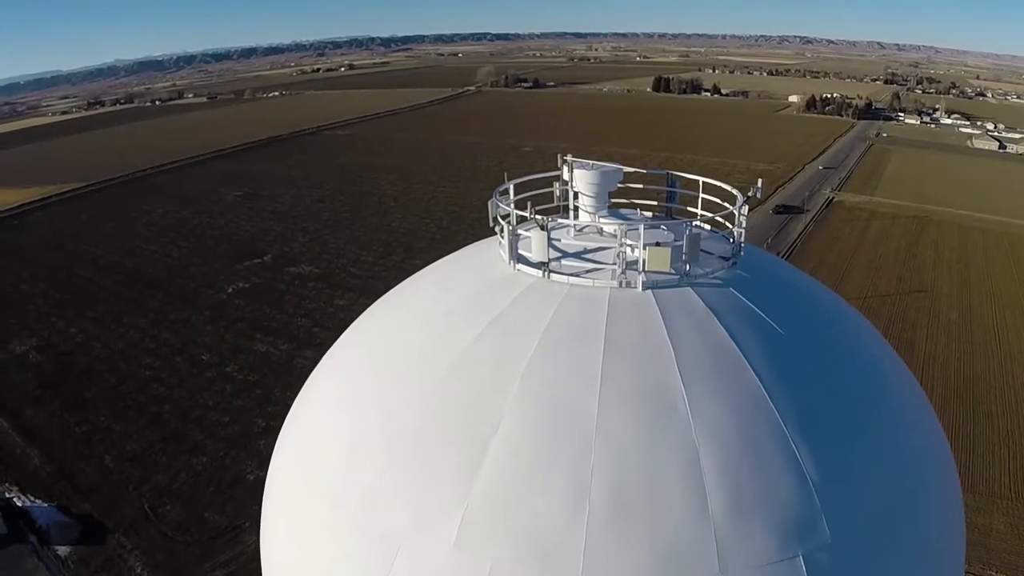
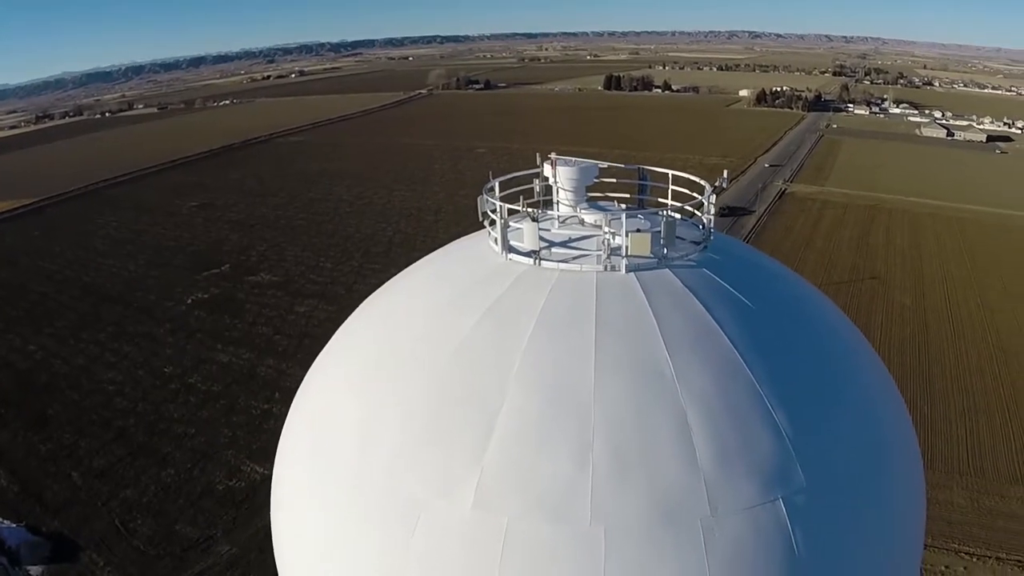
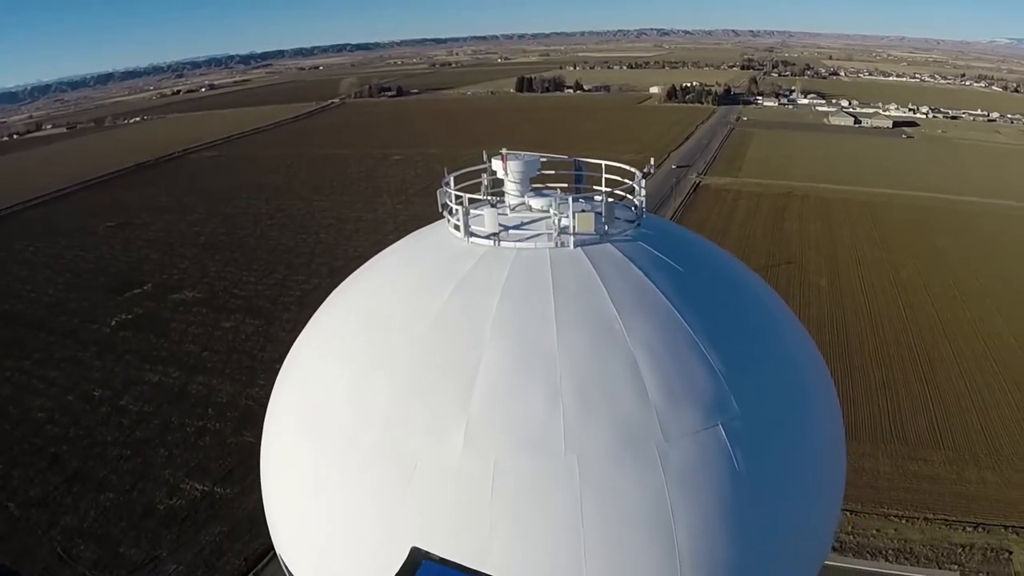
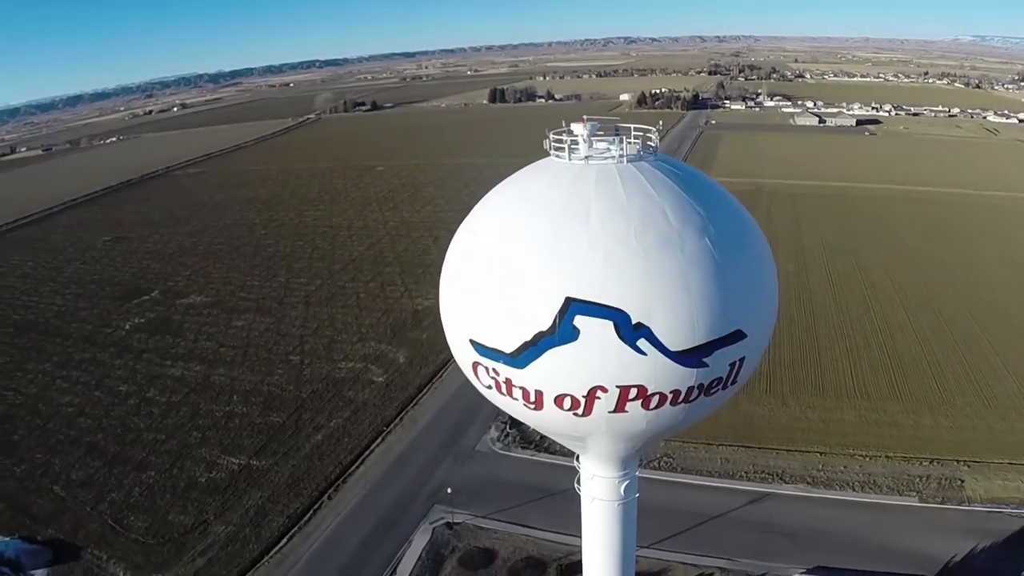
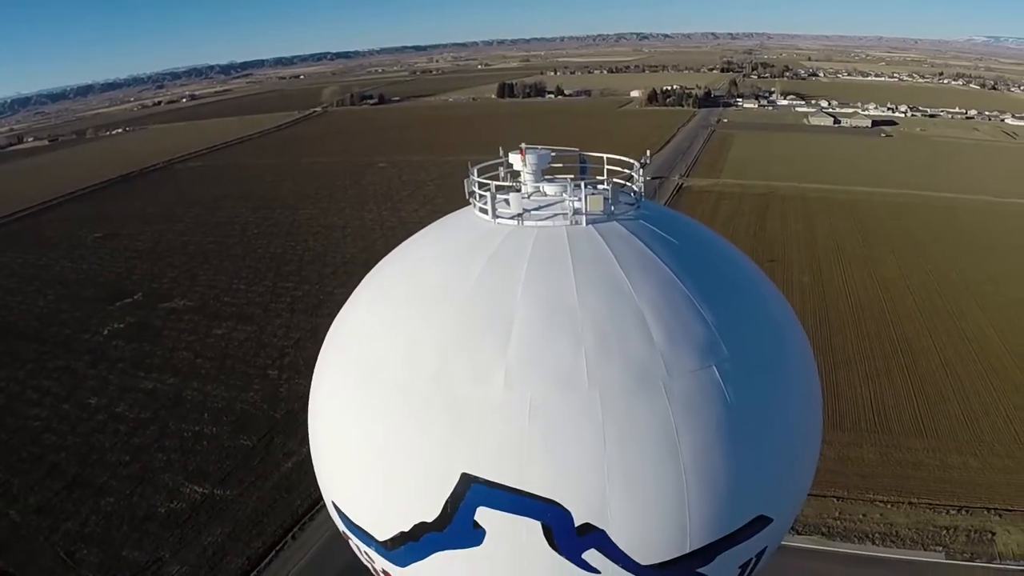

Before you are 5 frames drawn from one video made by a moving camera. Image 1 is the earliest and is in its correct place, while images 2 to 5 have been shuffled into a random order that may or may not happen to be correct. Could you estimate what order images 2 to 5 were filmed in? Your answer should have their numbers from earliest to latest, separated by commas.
2, 3, 5, 4
